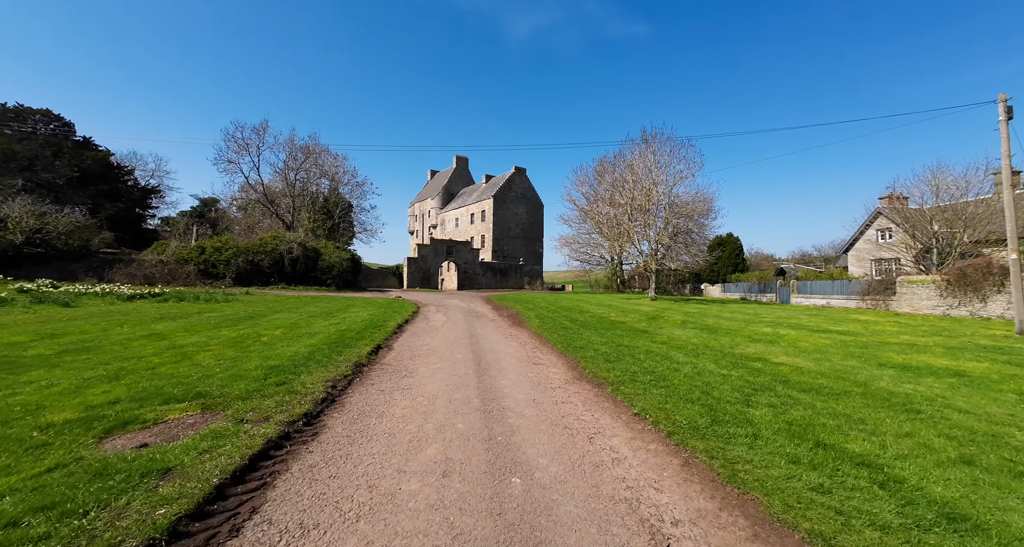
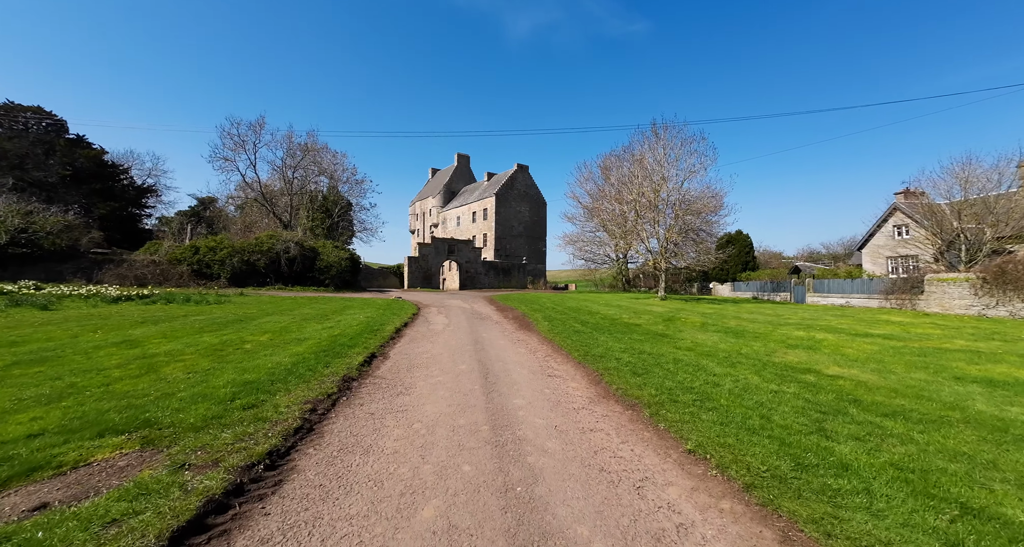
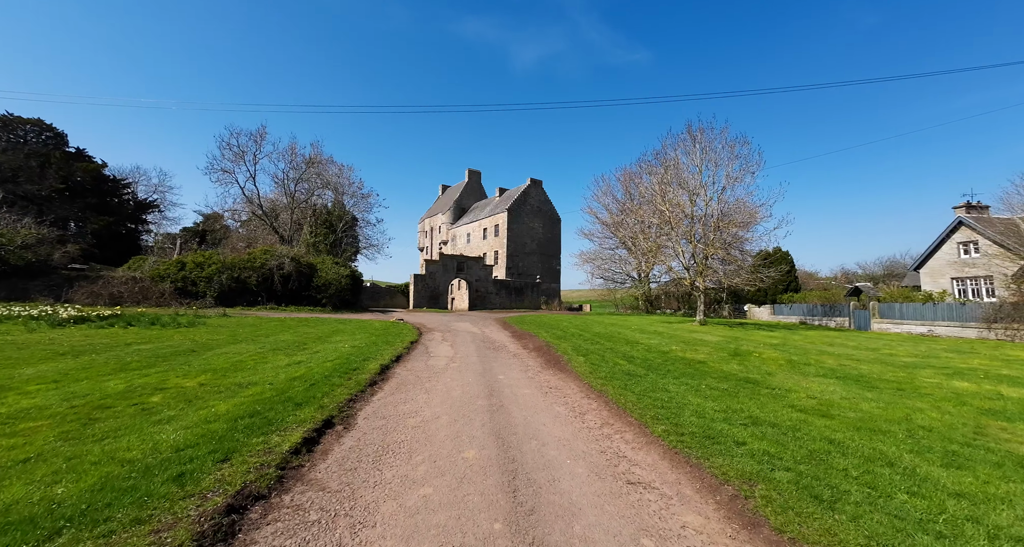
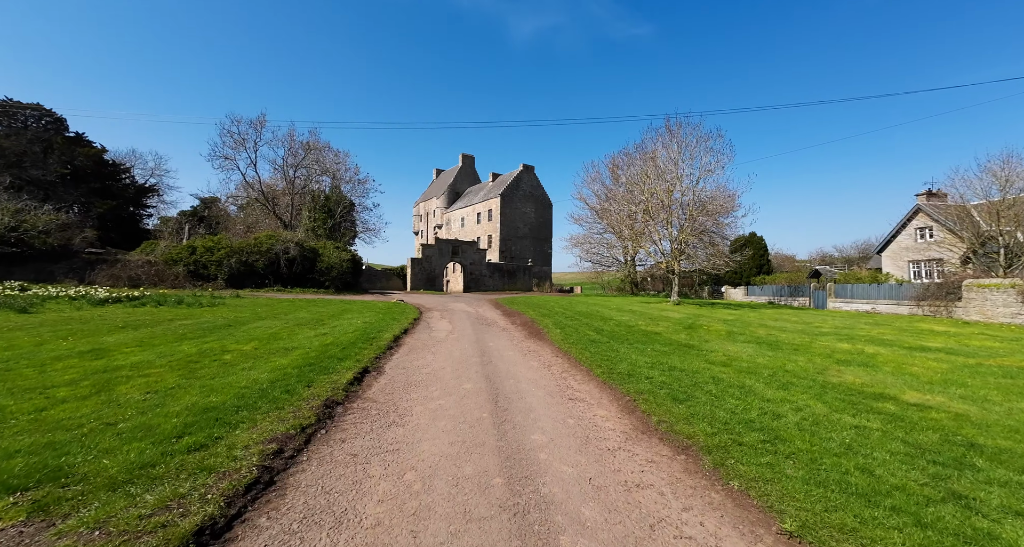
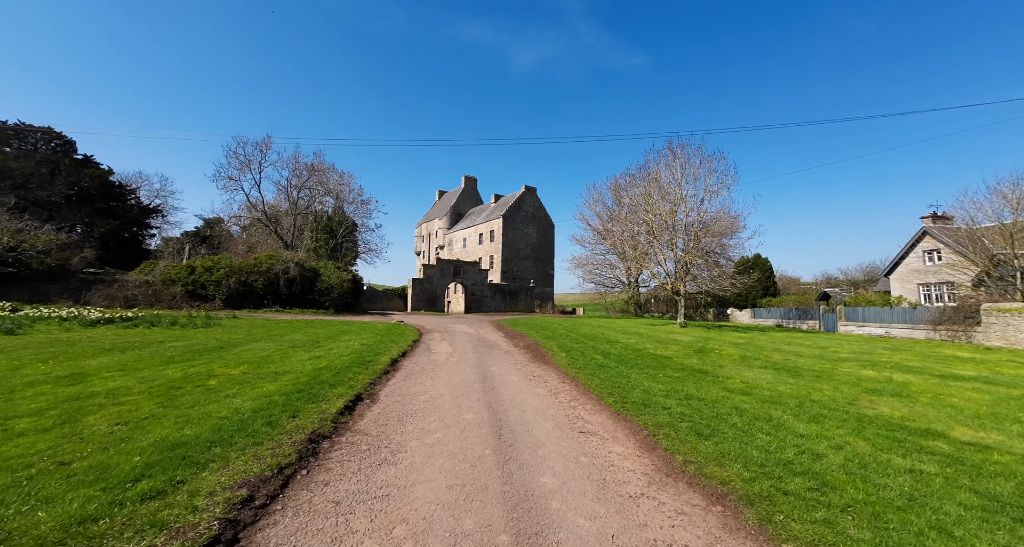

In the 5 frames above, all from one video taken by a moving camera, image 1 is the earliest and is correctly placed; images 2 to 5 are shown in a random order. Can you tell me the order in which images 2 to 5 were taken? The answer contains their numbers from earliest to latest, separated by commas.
2, 4, 5, 3
